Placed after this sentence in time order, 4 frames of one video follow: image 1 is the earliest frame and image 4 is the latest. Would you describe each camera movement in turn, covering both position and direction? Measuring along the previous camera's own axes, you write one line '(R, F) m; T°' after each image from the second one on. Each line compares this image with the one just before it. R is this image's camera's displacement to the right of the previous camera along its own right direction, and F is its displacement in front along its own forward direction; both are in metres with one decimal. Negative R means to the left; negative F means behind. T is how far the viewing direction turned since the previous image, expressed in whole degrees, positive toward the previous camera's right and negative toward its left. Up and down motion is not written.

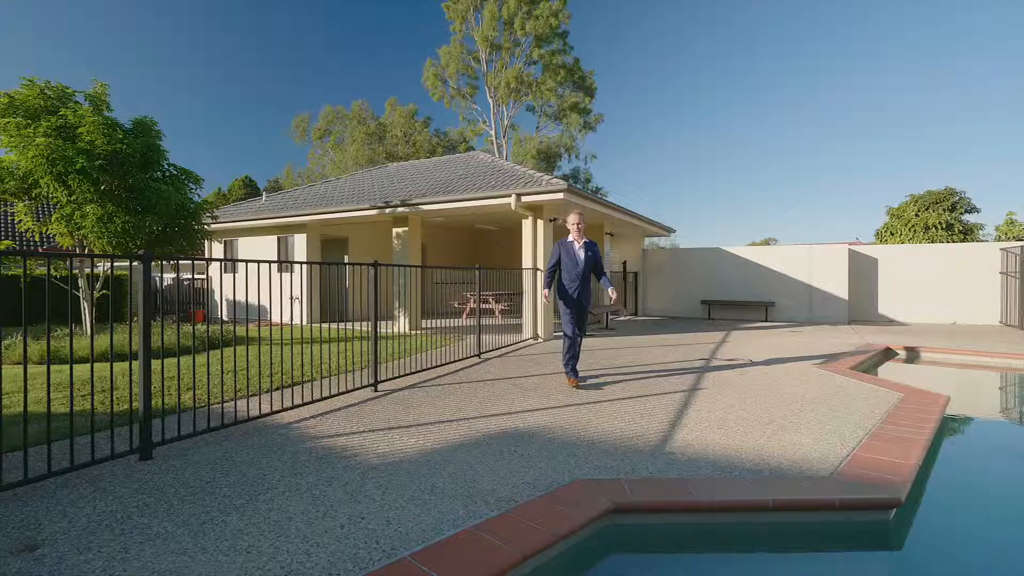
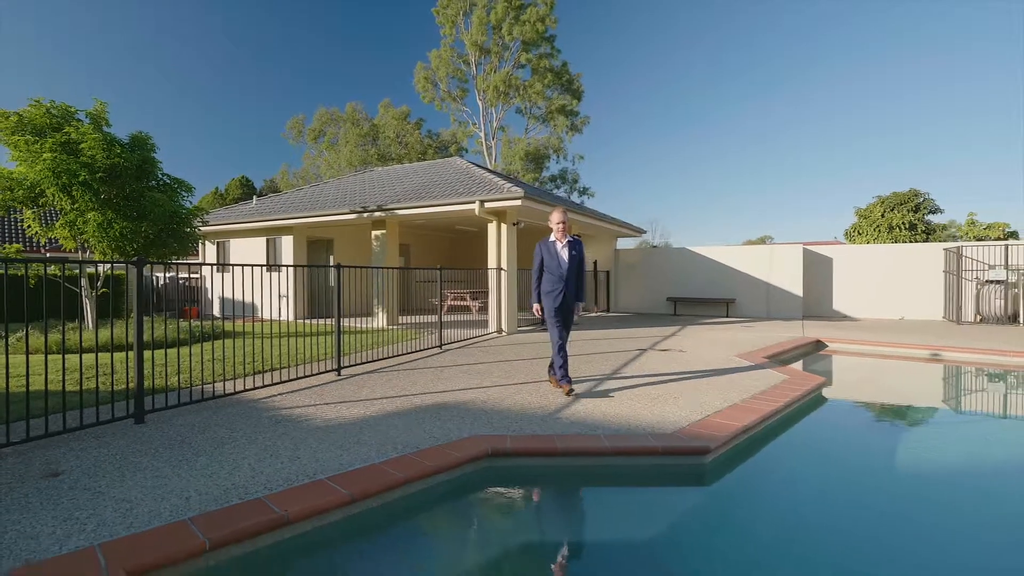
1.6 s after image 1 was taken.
(+0.6, -0.8) m; 0°
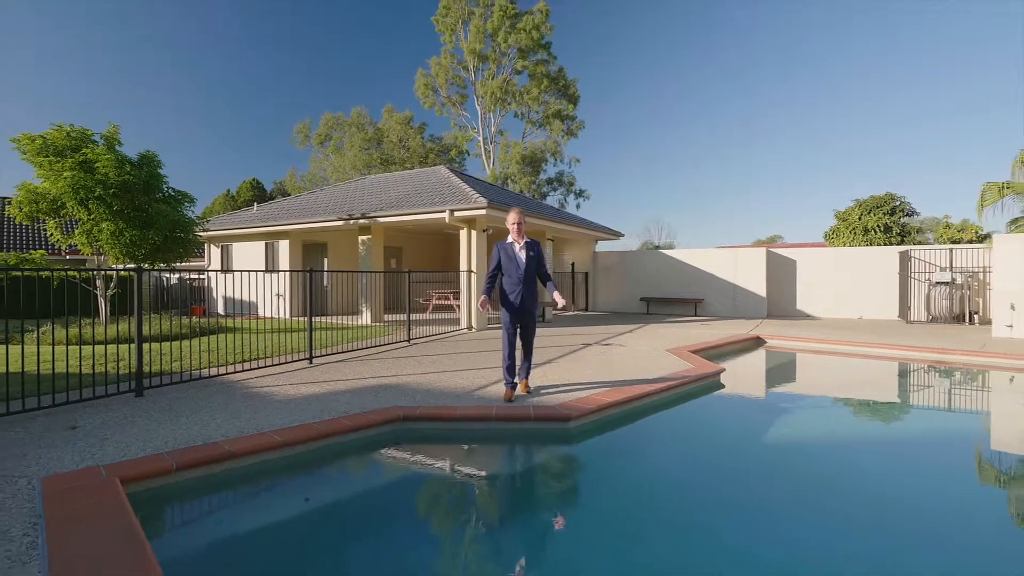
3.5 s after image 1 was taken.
(+0.9, -0.9) m; -1°
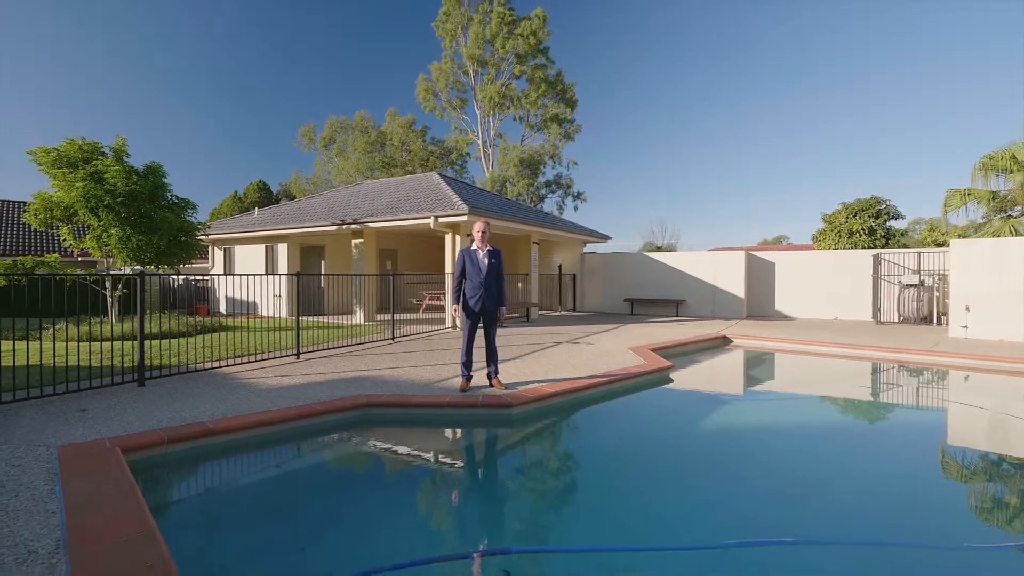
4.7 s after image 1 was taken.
(+0.6, -0.6) m; -1°
